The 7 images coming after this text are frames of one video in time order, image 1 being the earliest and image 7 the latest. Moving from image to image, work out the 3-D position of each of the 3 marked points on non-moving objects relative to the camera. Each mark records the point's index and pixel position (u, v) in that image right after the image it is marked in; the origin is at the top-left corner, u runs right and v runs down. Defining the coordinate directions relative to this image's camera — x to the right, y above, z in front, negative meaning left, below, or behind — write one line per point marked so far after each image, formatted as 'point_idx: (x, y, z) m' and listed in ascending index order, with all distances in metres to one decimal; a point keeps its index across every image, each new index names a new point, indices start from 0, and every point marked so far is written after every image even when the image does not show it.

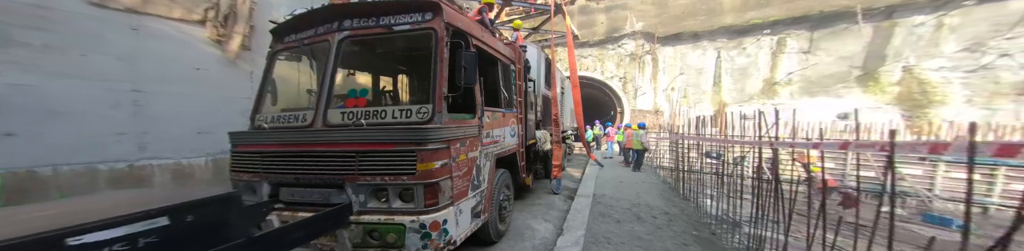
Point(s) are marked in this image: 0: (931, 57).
0: (+23.1, +3.8, +13.4) m
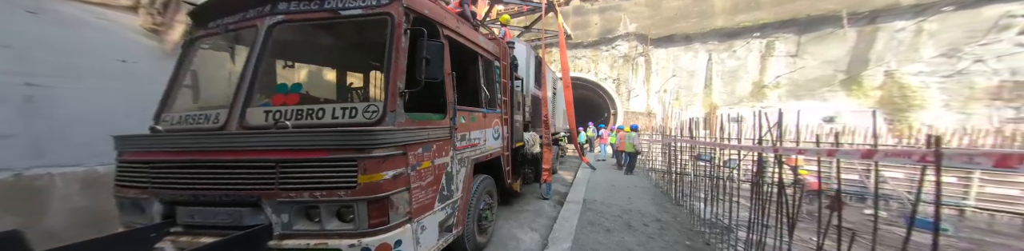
0: (+22.7, +3.6, +13.8) m
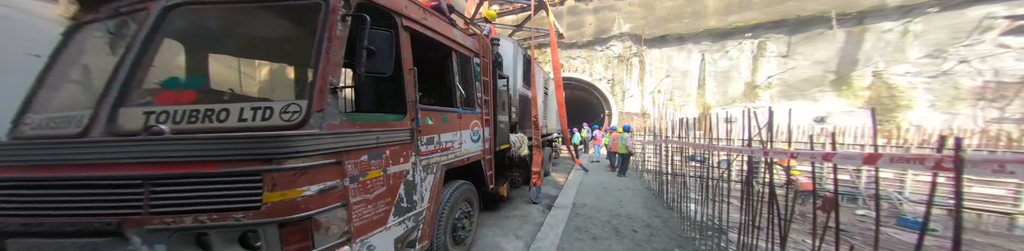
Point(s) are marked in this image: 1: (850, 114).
0: (+22.3, +3.6, +14.1) m
1: (+19.4, +0.5, +13.8) m
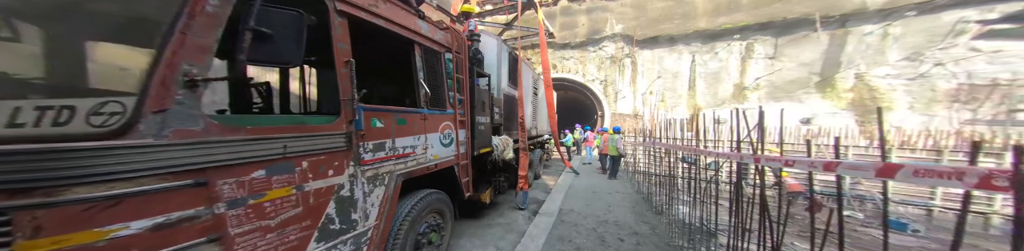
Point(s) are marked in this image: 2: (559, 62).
0: (+21.8, +3.6, +14.5) m
1: (+18.9, +0.5, +14.2) m
2: (+4.6, +4.7, +20.0) m
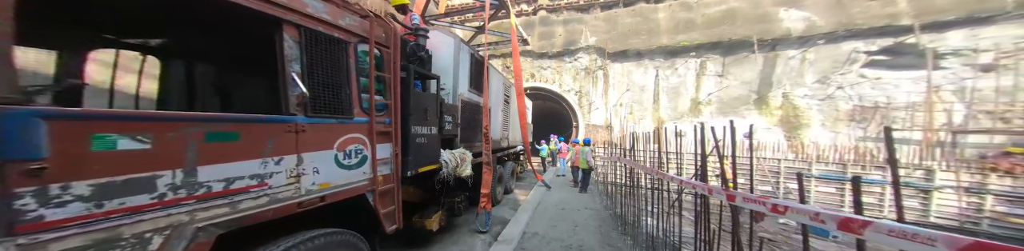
0: (+19.8, +2.8, +16.9) m
1: (+17.0, -0.2, +16.3) m
2: (+2.2, +4.5, +20.1) m
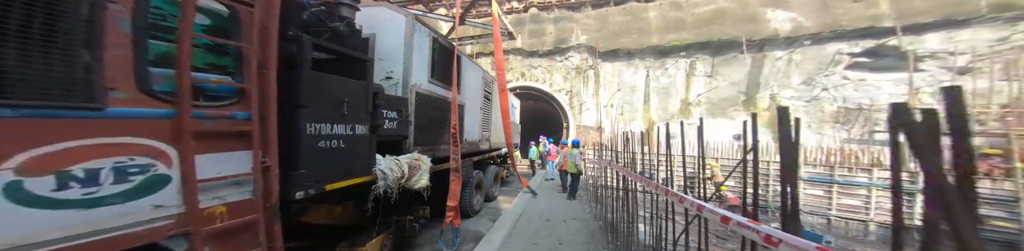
0: (+19.0, +2.7, +17.0) m
1: (+16.1, -0.3, +16.3) m
2: (+1.2, +4.5, +19.5) m
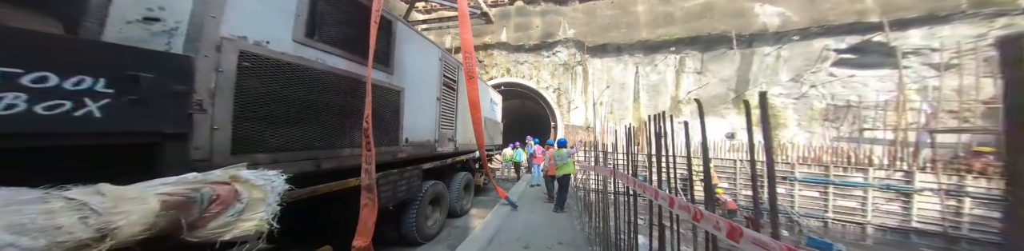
0: (+17.8, +2.9, +16.7) m
1: (+15.0, -0.2, +15.8) m
2: (0.0, +4.5, +18.3) m
